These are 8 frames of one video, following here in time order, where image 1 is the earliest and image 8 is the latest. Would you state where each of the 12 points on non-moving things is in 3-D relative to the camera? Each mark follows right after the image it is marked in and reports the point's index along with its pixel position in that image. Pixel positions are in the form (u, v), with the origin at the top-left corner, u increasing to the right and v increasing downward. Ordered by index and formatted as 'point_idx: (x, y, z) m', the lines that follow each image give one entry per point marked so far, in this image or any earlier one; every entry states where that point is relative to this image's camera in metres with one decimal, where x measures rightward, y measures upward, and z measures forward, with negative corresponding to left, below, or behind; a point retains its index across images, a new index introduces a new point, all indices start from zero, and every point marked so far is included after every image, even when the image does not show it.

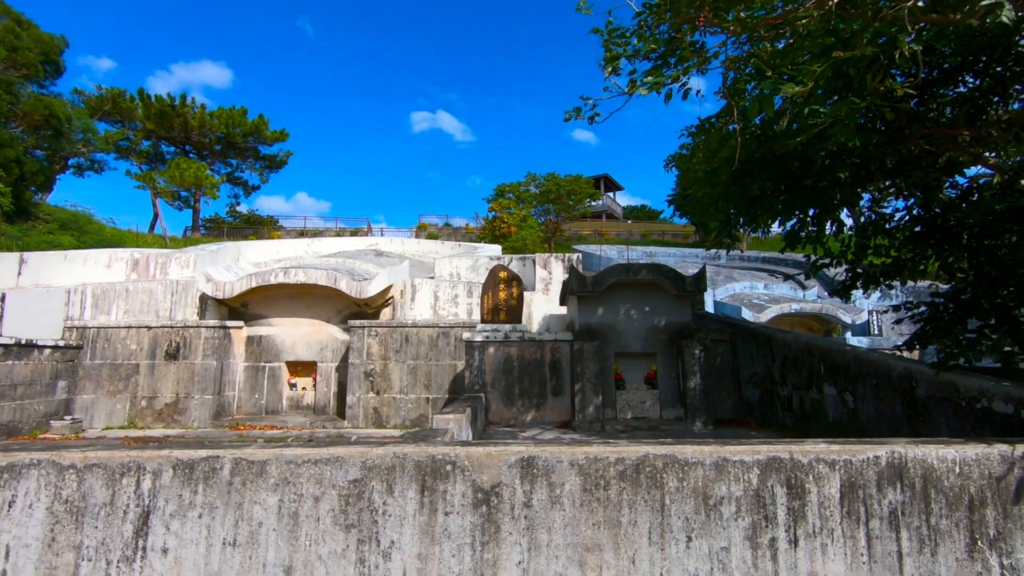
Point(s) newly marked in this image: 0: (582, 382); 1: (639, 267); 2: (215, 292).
0: (+0.8, -1.1, +6.2) m
1: (+1.5, +0.2, +6.4) m
2: (-5.9, -0.1, +10.9) m
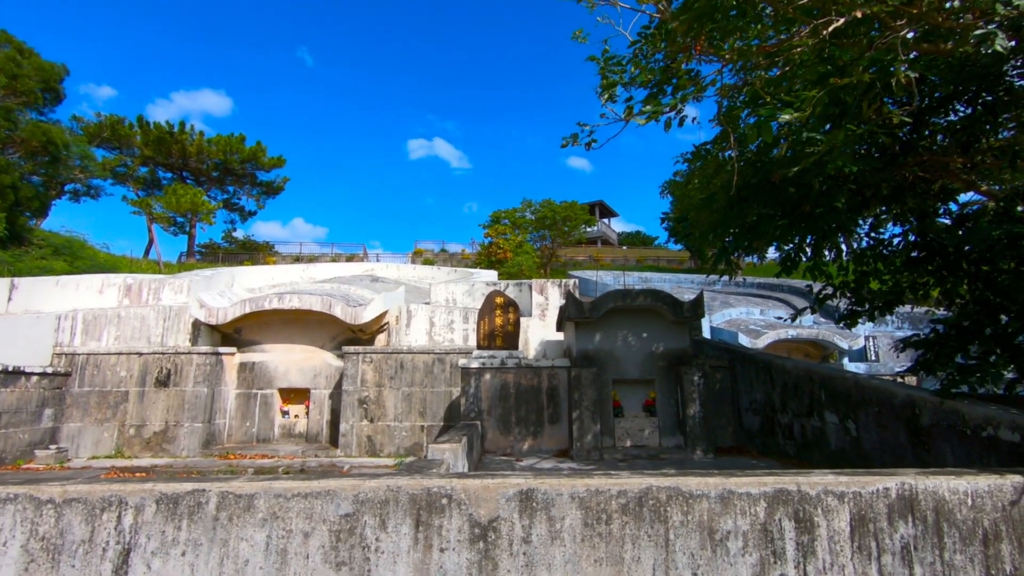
0: (+0.8, -1.3, +6.1) m
1: (+1.4, -0.1, +6.3) m
2: (-5.9, -0.6, +10.7) m
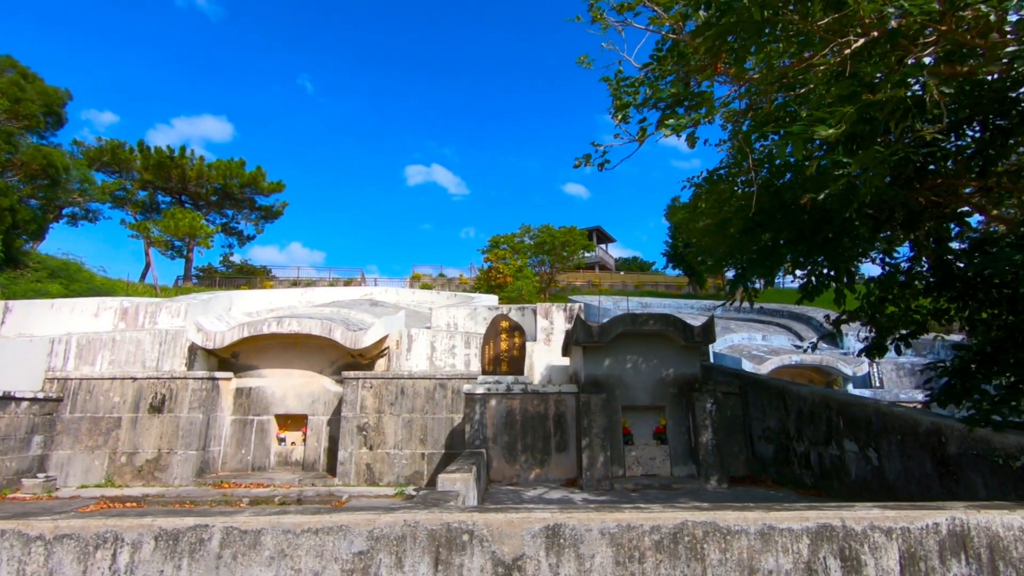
0: (+0.8, -1.6, +5.9) m
1: (+1.5, -0.3, +6.2) m
2: (-5.9, -1.0, +10.6) m
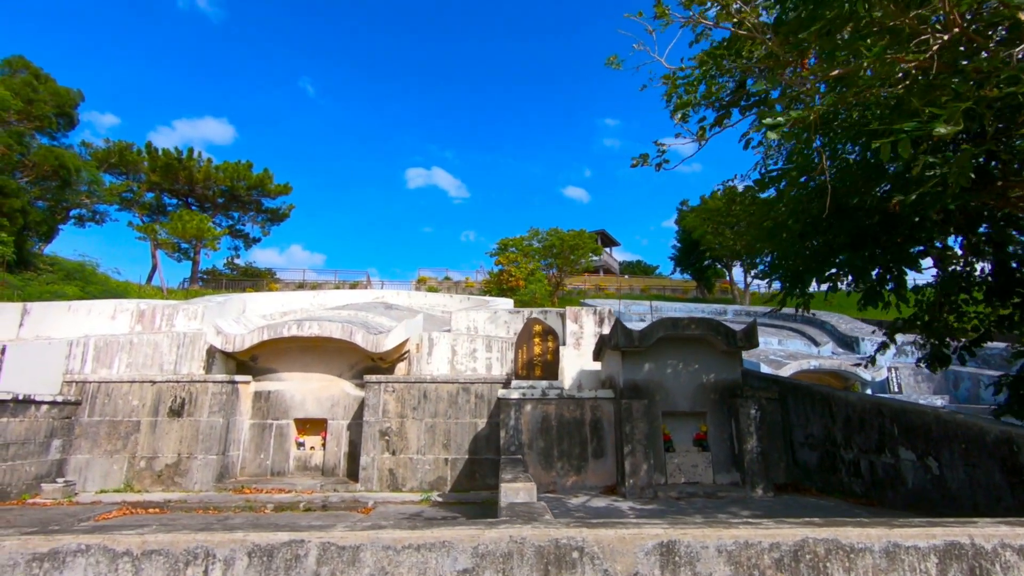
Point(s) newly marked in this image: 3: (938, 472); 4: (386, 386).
0: (+1.3, -1.6, +5.8) m
1: (+2.0, -0.4, +6.1) m
2: (-5.5, -1.1, +10.4) m
3: (+3.6, -1.5, +4.6) m
4: (-2.2, -1.7, +9.7) m
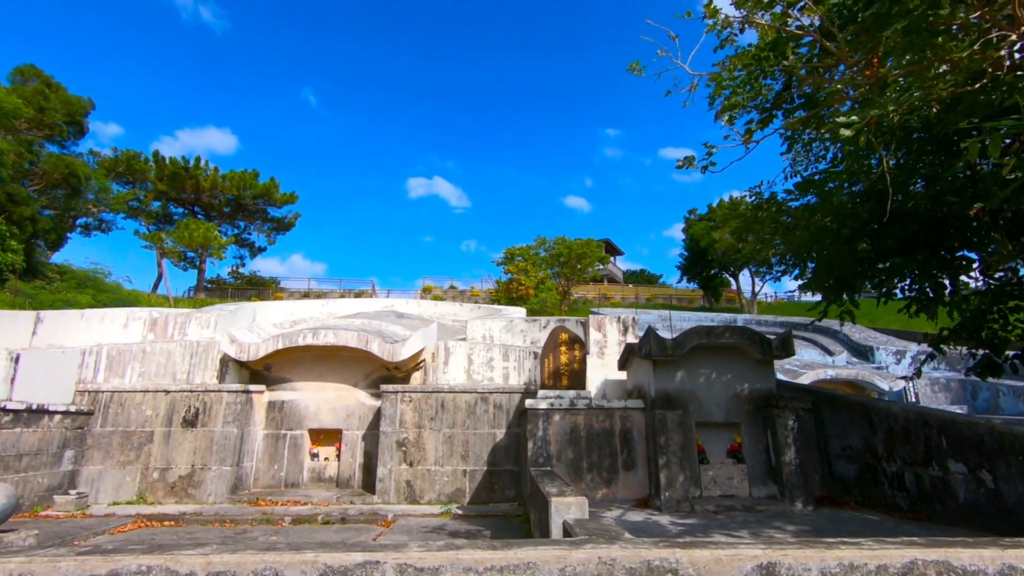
0: (+1.6, -1.7, +5.6) m
1: (+2.3, -0.5, +6.0) m
2: (-5.1, -1.2, +10.3) m
3: (+3.9, -1.6, +4.5) m
4: (-1.9, -1.9, +9.6) m
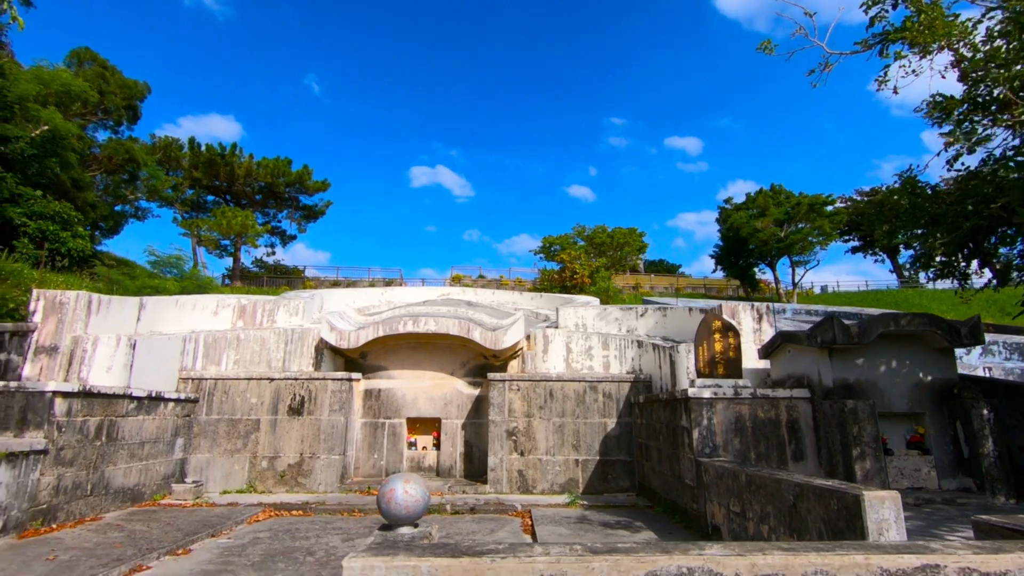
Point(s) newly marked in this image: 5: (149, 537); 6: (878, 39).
0: (+3.5, -1.6, +5.5) m
1: (+4.2, -0.3, +5.8) m
2: (-3.2, -1.0, +10.1) m
3: (+5.8, -1.5, +4.3) m
4: (0.0, -1.6, +9.4) m
5: (-3.9, -2.7, +6.0) m
6: (+4.9, +3.3, +7.3) m
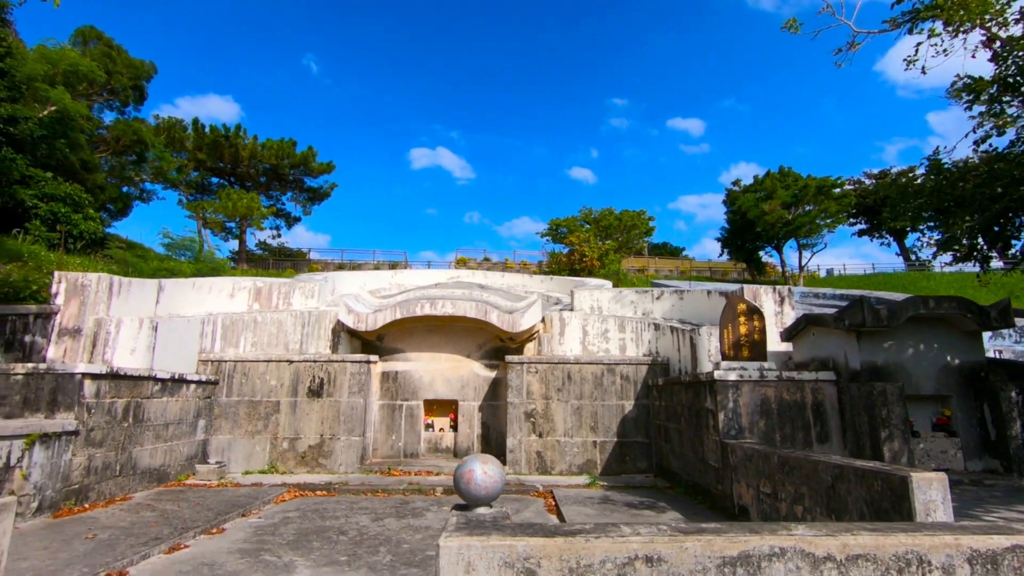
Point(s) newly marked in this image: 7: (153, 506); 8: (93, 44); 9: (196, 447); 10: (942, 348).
0: (+3.8, -1.4, +5.5) m
1: (+4.5, -0.1, +5.8) m
2: (-2.9, -0.7, +10.1) m
3: (+6.1, -1.4, +4.3) m
4: (+0.3, -1.3, +9.4) m
5: (-3.6, -2.5, +6.1) m
6: (+5.2, +3.5, +7.2) m
7: (-4.2, -2.5, +6.4) m
8: (-12.9, +7.5, +16.9) m
9: (-5.0, -2.5, +8.7) m
10: (+4.7, -0.6, +6.0) m
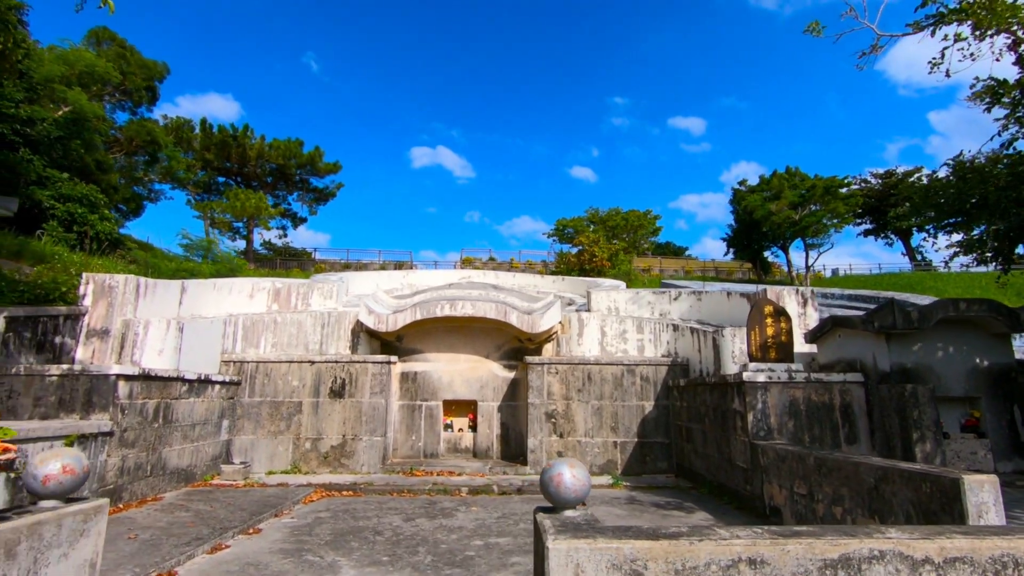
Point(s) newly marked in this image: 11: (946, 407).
0: (+4.1, -1.4, +5.5) m
1: (+4.8, -0.2, +5.8) m
2: (-2.6, -0.7, +10.2) m
3: (+6.4, -1.4, +4.4) m
4: (+0.7, -1.4, +9.5) m
5: (-3.3, -2.5, +6.1) m
6: (+5.6, +3.5, +7.3) m
7: (-3.8, -2.6, +6.5) m
8: (-12.6, +7.5, +16.9) m
9: (-4.6, -2.5, +8.8) m
10: (+5.0, -0.7, +6.0) m
11: (+4.7, -1.3, +6.0) m
